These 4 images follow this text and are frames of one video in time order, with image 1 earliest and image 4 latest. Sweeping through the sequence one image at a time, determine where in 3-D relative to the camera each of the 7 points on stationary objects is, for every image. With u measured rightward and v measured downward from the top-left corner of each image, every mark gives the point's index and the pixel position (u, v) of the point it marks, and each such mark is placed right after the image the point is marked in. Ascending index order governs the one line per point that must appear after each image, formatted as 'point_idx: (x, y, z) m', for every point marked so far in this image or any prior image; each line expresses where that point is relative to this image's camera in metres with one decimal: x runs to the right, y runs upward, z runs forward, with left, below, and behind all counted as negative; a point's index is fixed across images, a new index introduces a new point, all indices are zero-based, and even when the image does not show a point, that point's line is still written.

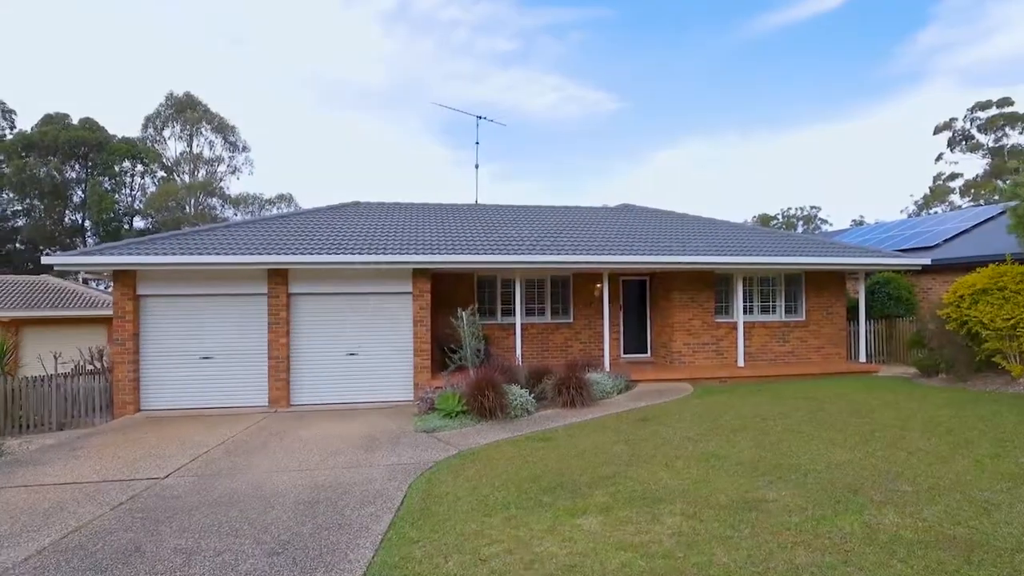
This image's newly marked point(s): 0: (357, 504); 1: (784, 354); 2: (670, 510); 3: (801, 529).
0: (-1.4, -1.9, +4.9) m
1: (+5.8, -1.4, +11.9) m
2: (+1.3, -1.8, +4.5) m
3: (+2.1, -1.7, +4.1) m
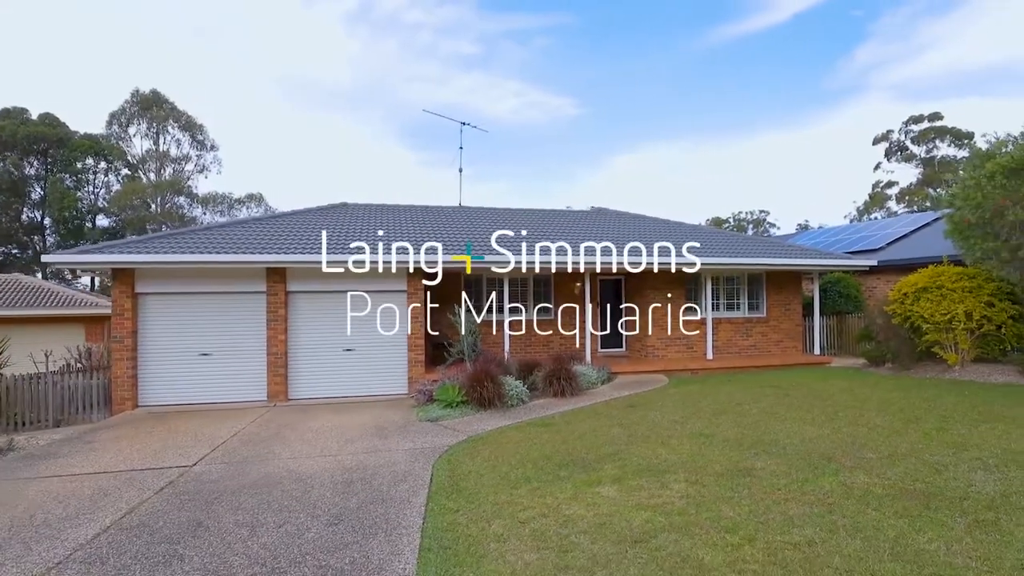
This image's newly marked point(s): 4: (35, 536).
0: (-1.2, -1.9, +5.4) m
1: (+5.4, -1.4, +12.8) m
2: (+1.5, -1.8, +5.2) m
3: (+2.4, -1.7, +4.8) m
4: (-3.6, -1.9, +4.2) m
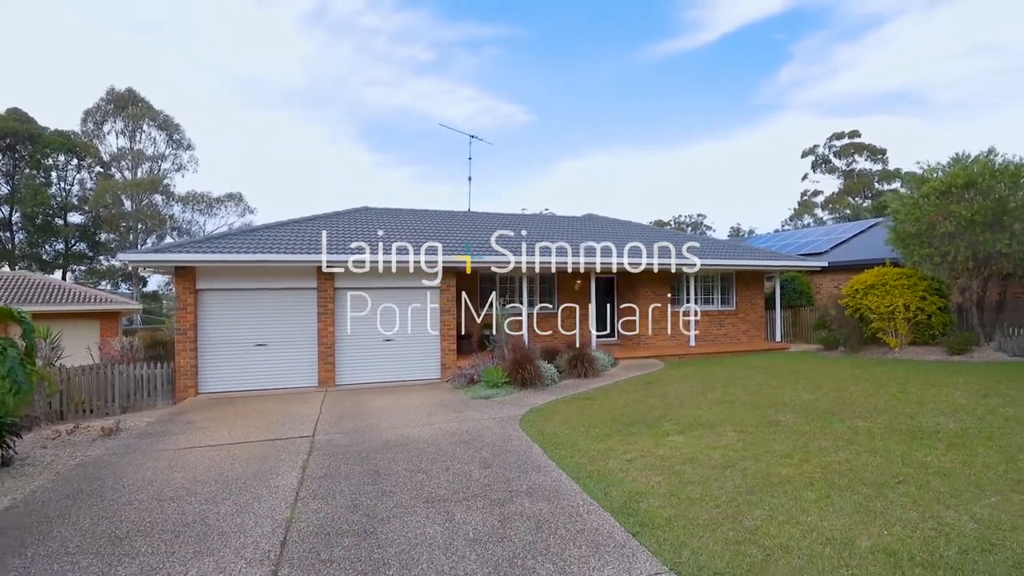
0: (-0.2, -1.8, +6.6) m
1: (+5.5, -1.3, +14.8) m
2: (+2.5, -1.7, +6.7) m
3: (+3.4, -1.6, +6.4) m
4: (-2.4, -1.8, +5.2) m
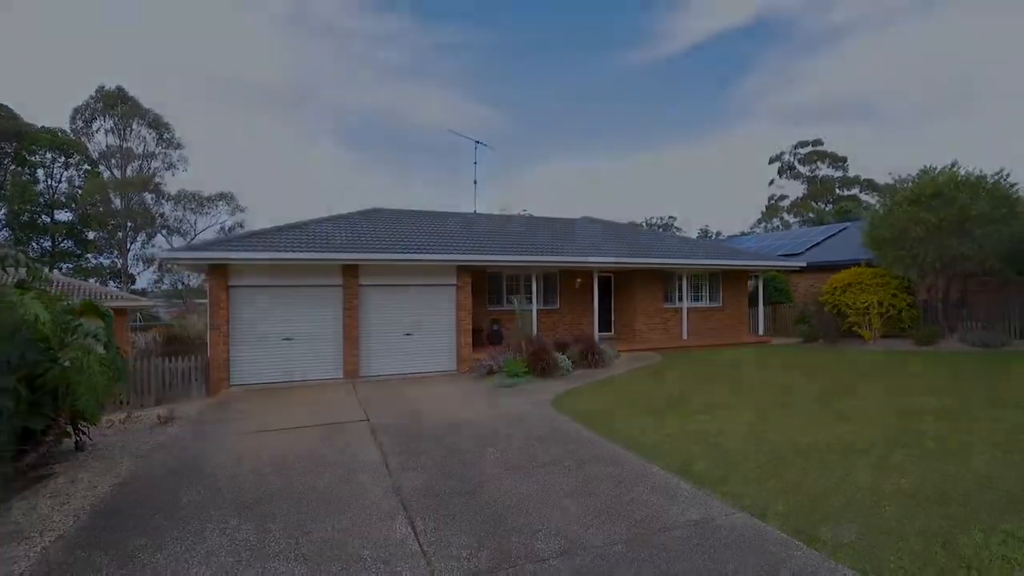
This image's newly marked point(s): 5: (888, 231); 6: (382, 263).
0: (+0.4, -1.7, +7.3) m
1: (+5.6, -1.2, +15.8) m
2: (+3.1, -1.6, +7.5) m
3: (+4.0, -1.6, +7.3) m
4: (-1.8, -1.7, +5.7) m
5: (+8.5, +1.3, +12.7) m
6: (-2.6, +0.5, +11.1) m
